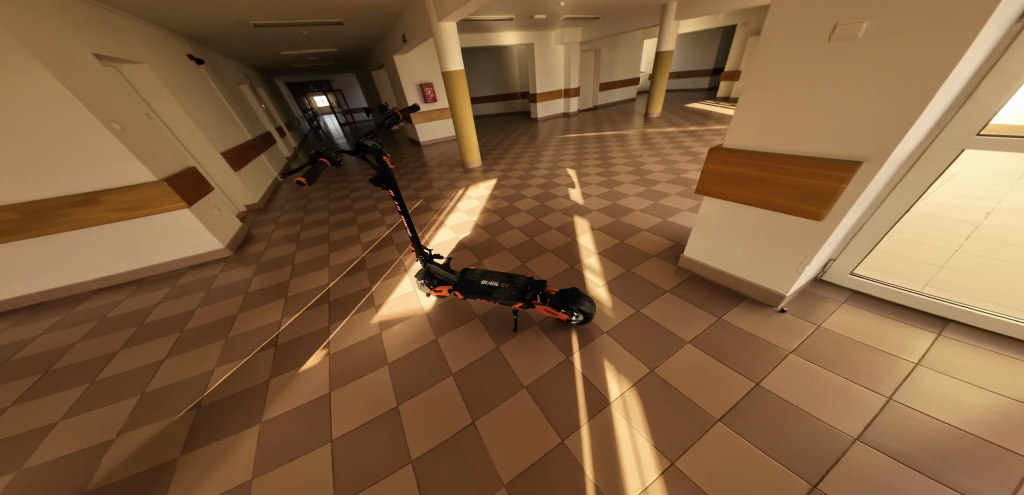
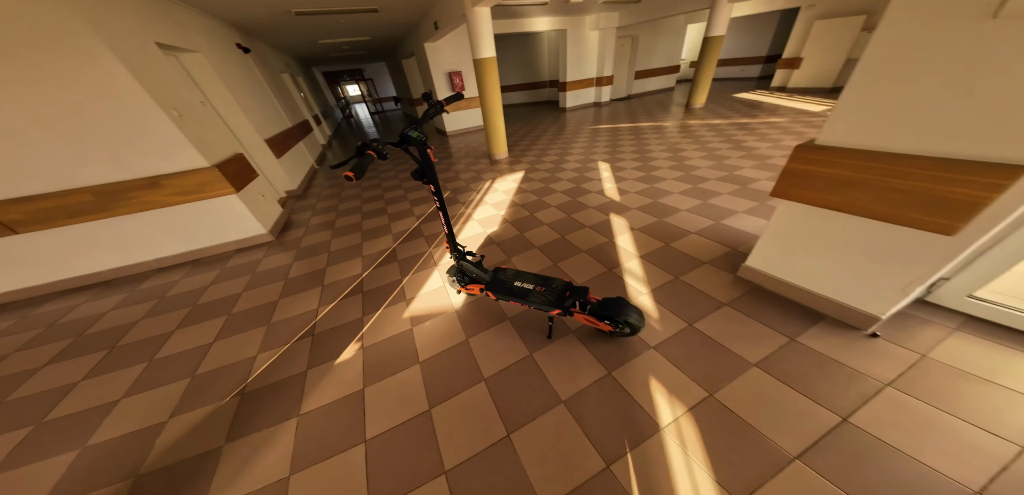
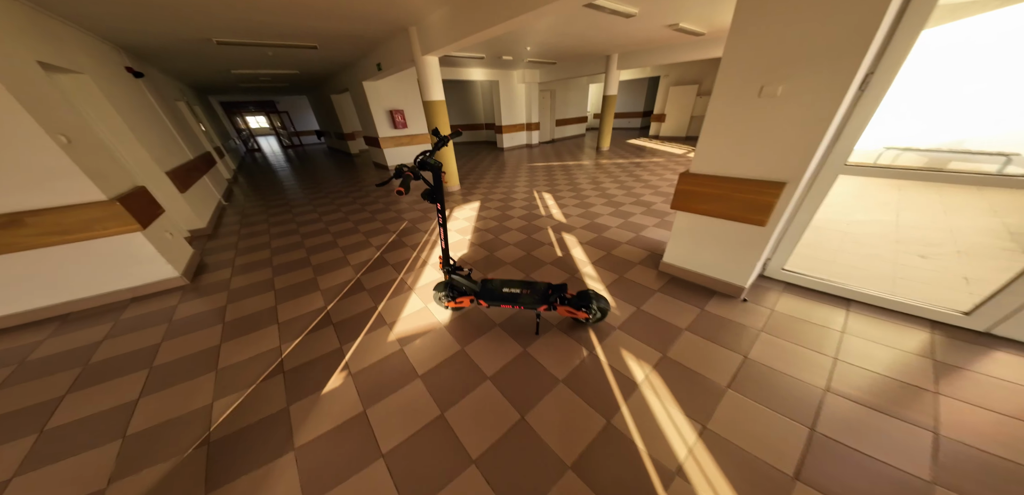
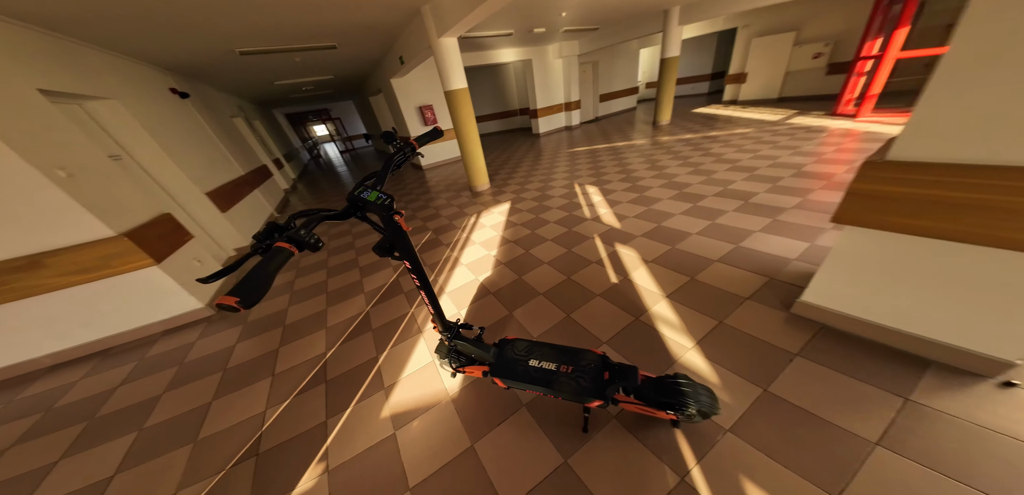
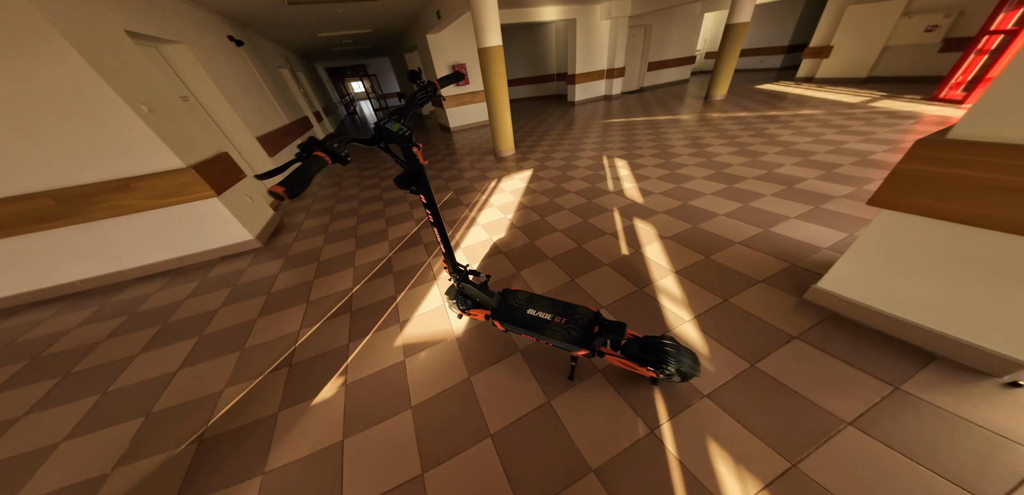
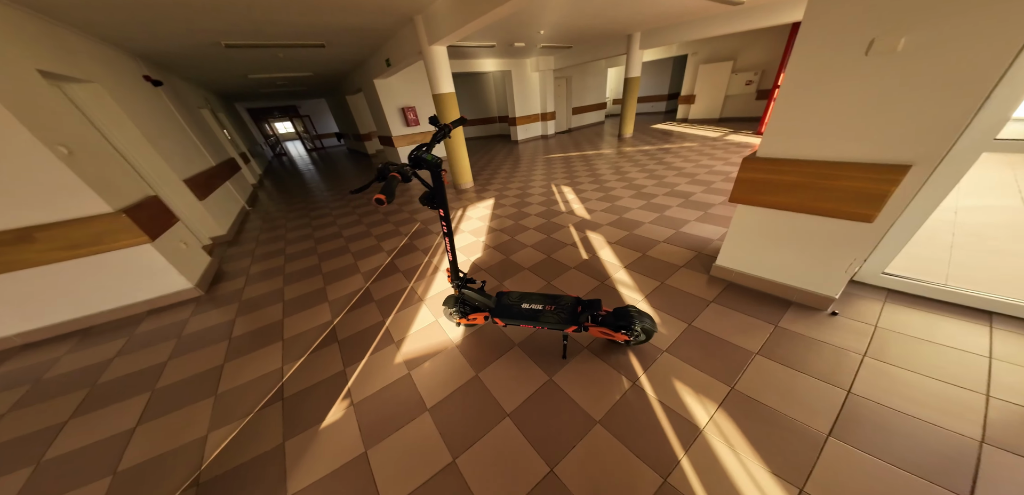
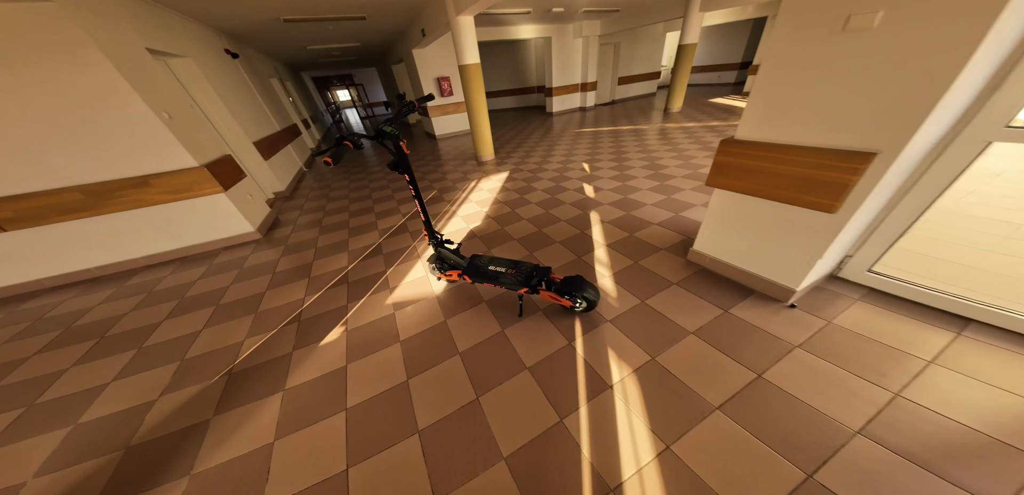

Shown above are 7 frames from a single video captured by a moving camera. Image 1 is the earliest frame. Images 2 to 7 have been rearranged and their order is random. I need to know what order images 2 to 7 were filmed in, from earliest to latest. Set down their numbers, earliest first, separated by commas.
7, 2, 5, 4, 6, 3
